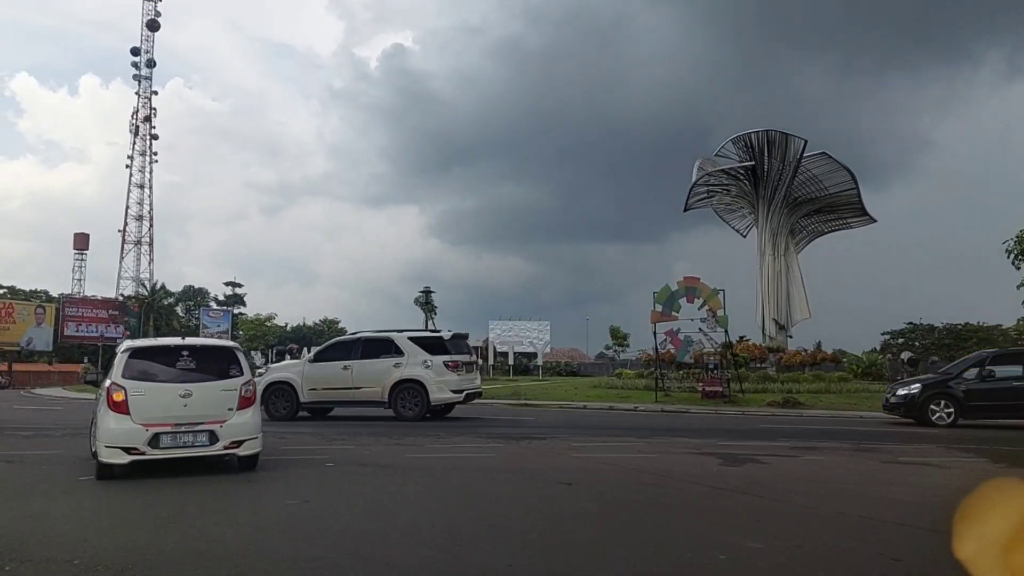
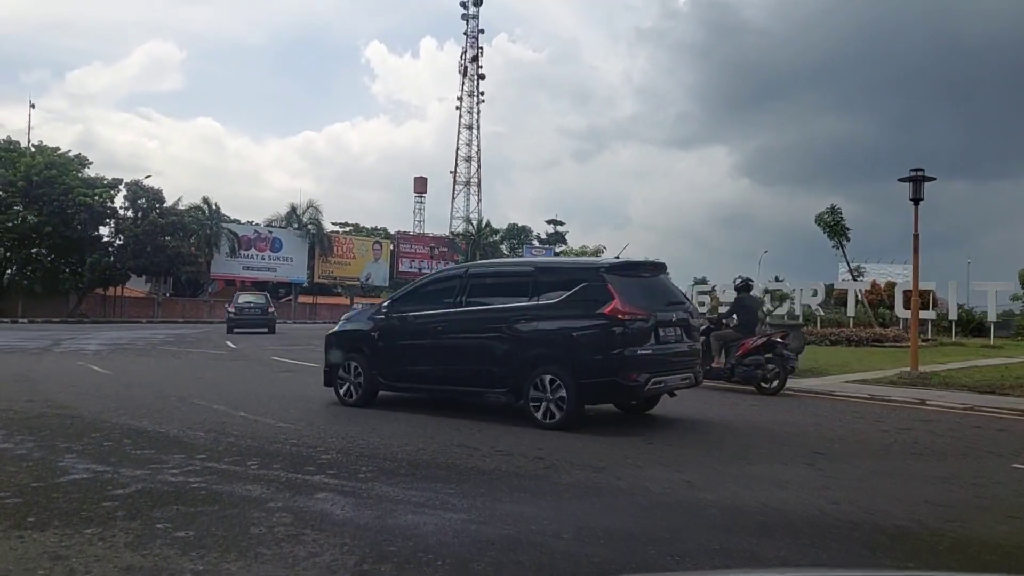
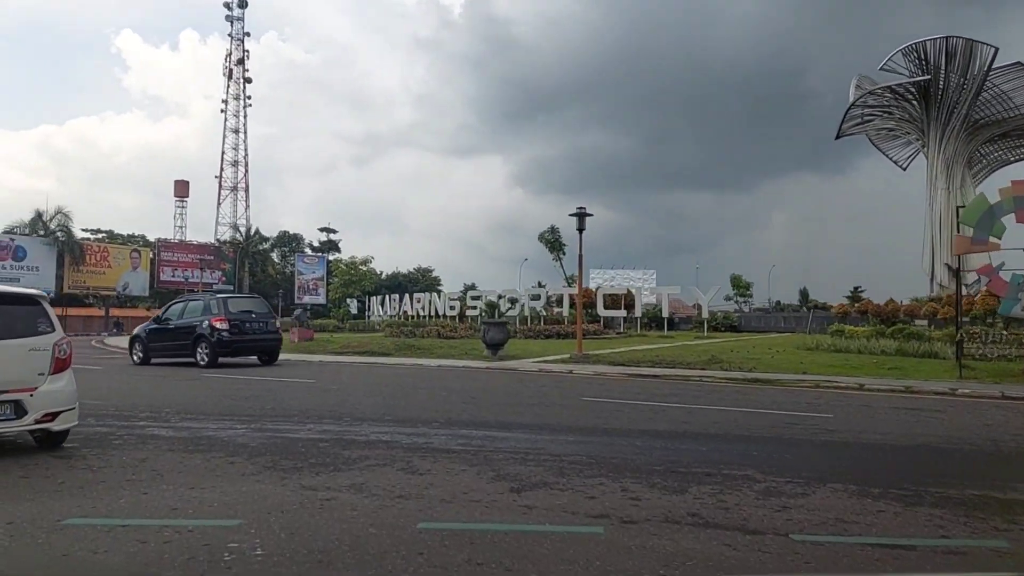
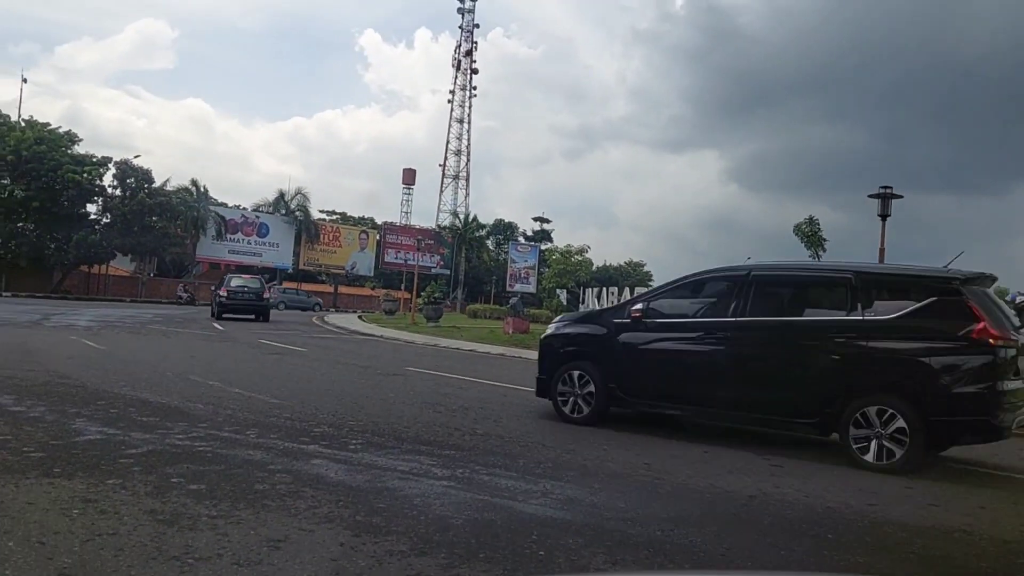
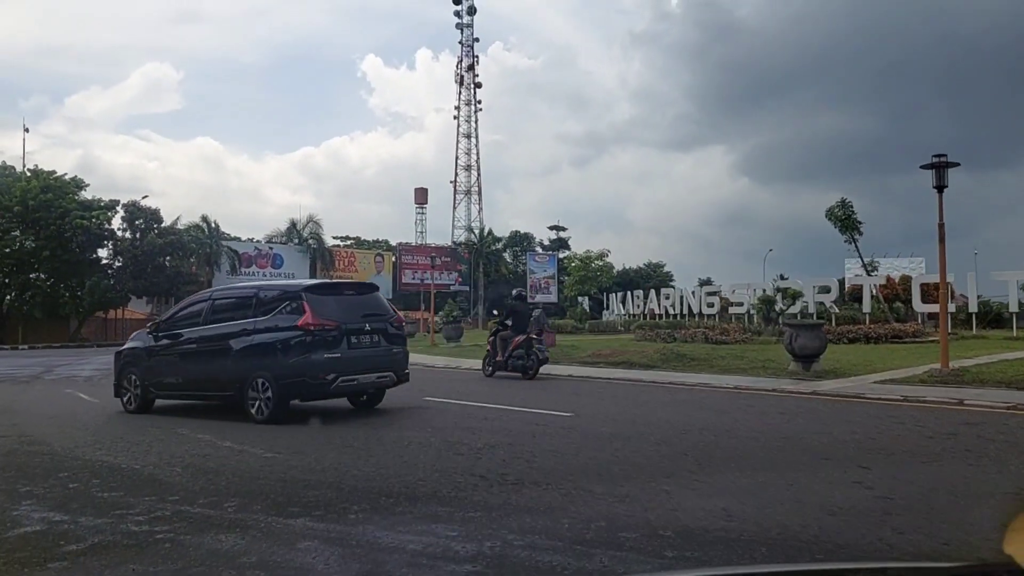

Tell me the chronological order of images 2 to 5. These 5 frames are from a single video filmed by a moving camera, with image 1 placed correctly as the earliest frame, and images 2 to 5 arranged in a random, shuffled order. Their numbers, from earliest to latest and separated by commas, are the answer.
3, 4, 2, 5
